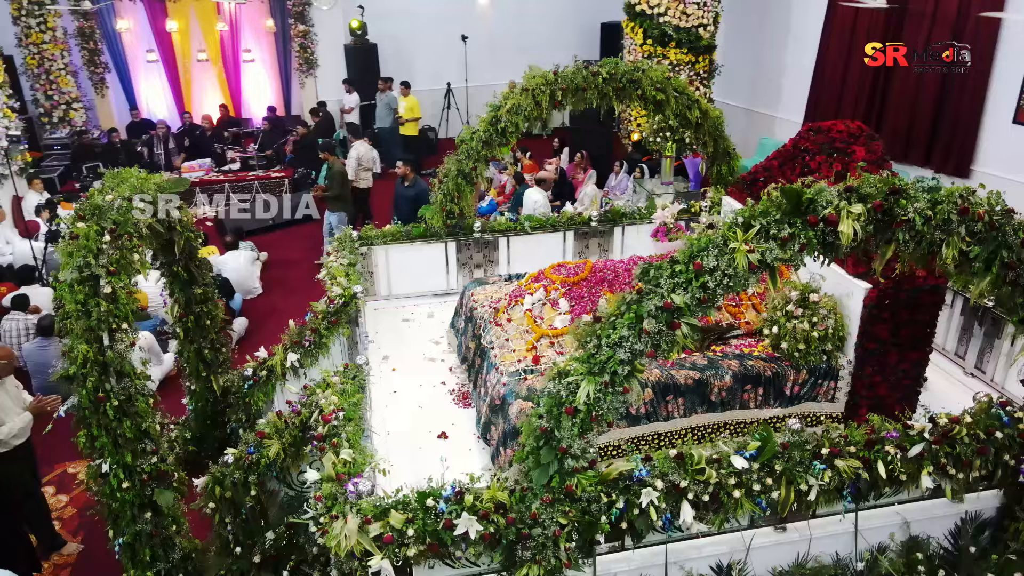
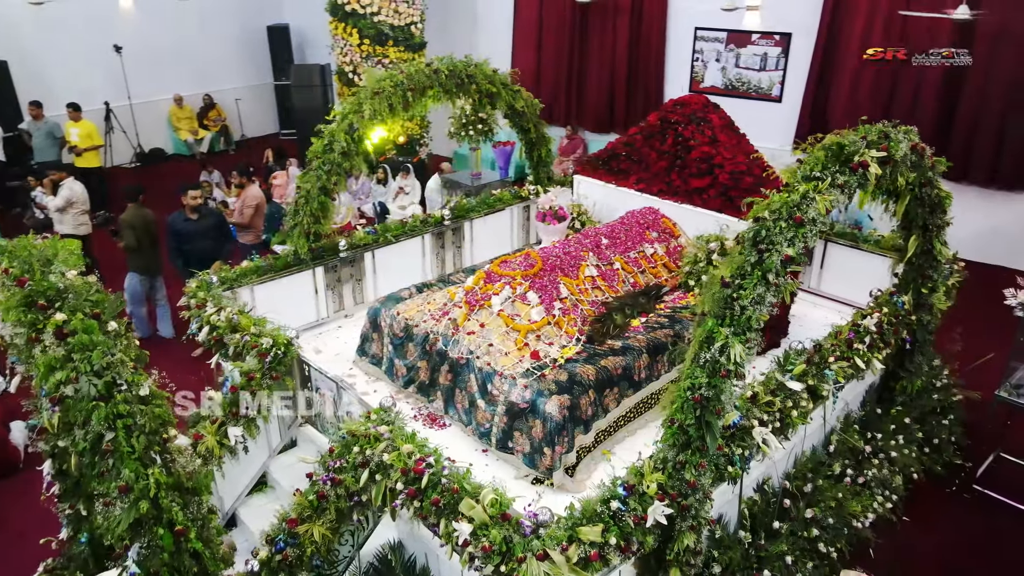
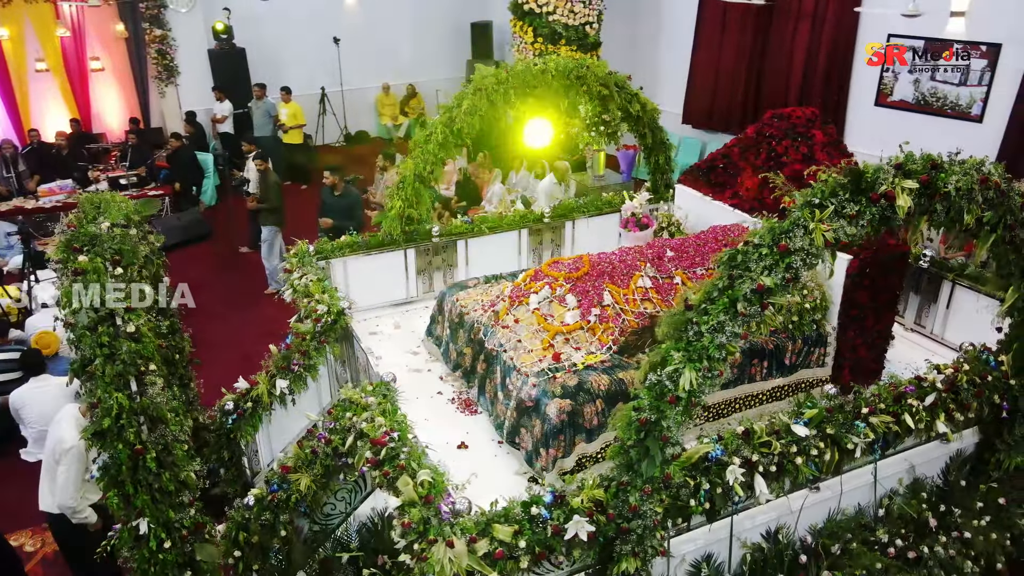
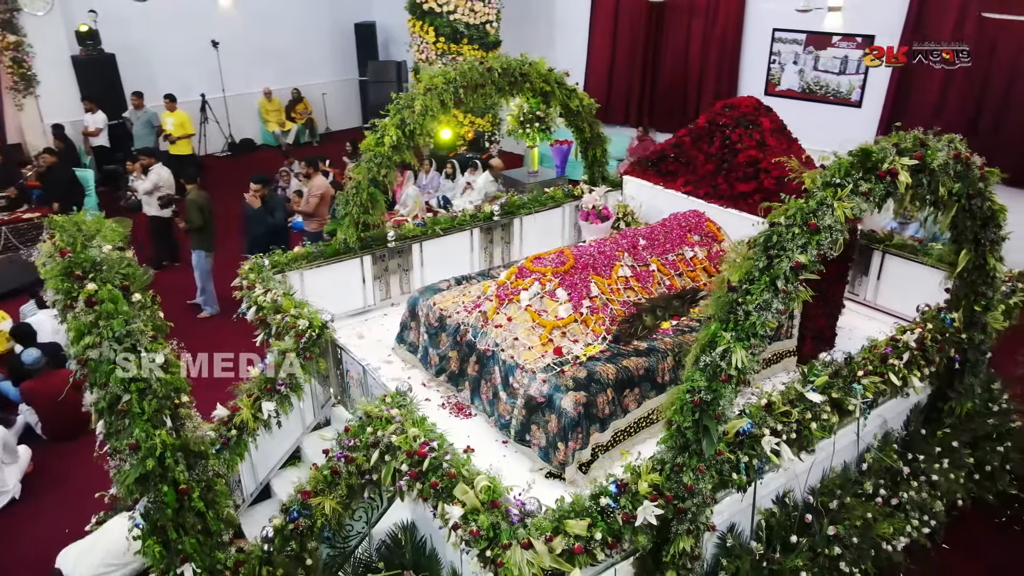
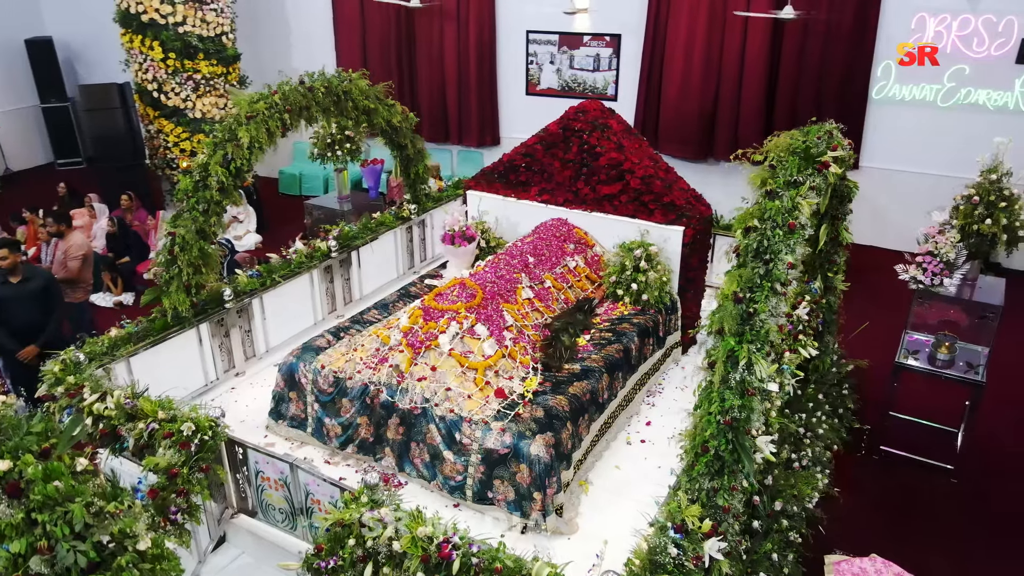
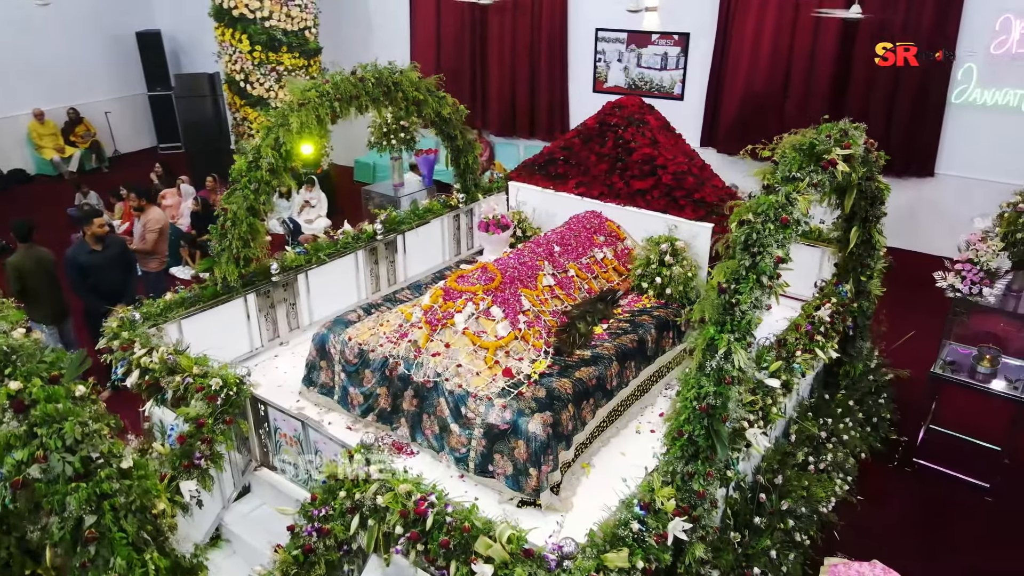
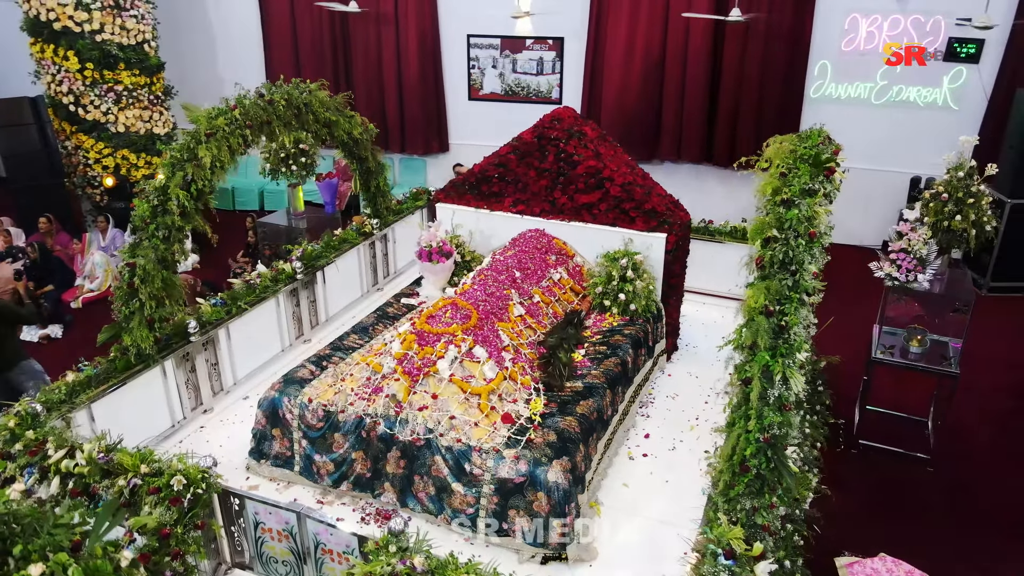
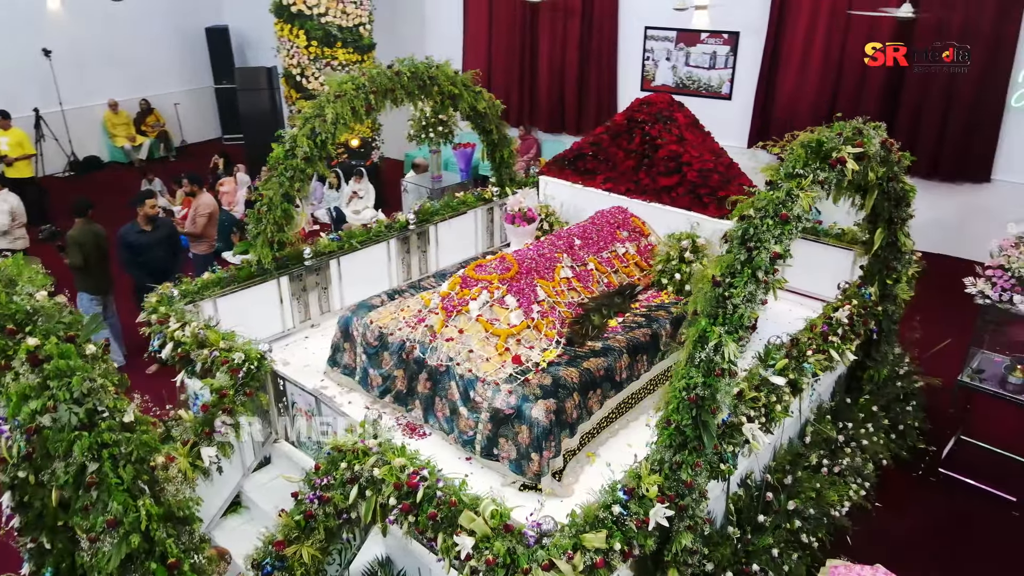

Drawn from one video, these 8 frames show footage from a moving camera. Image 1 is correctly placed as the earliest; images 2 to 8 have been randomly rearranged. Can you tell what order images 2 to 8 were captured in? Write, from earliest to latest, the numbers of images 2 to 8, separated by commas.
3, 4, 2, 8, 6, 5, 7
